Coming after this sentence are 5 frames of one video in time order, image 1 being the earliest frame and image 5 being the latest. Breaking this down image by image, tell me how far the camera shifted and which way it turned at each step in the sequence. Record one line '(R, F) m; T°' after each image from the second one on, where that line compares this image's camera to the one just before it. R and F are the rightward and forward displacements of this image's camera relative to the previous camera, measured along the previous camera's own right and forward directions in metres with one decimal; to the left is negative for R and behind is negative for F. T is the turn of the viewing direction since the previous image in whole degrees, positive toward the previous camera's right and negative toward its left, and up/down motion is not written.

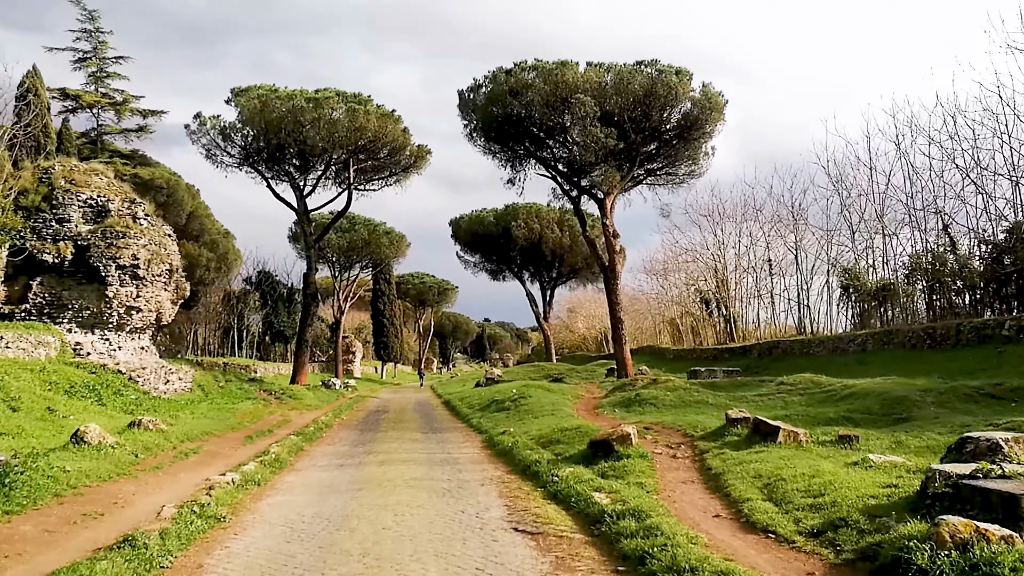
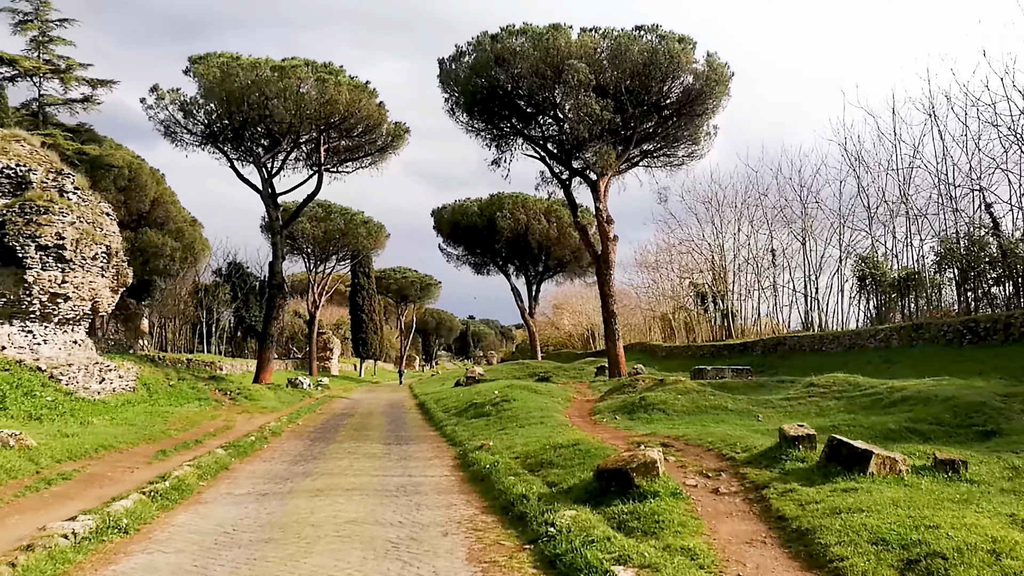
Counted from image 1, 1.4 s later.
(+0.1, +2.8) m; +1°
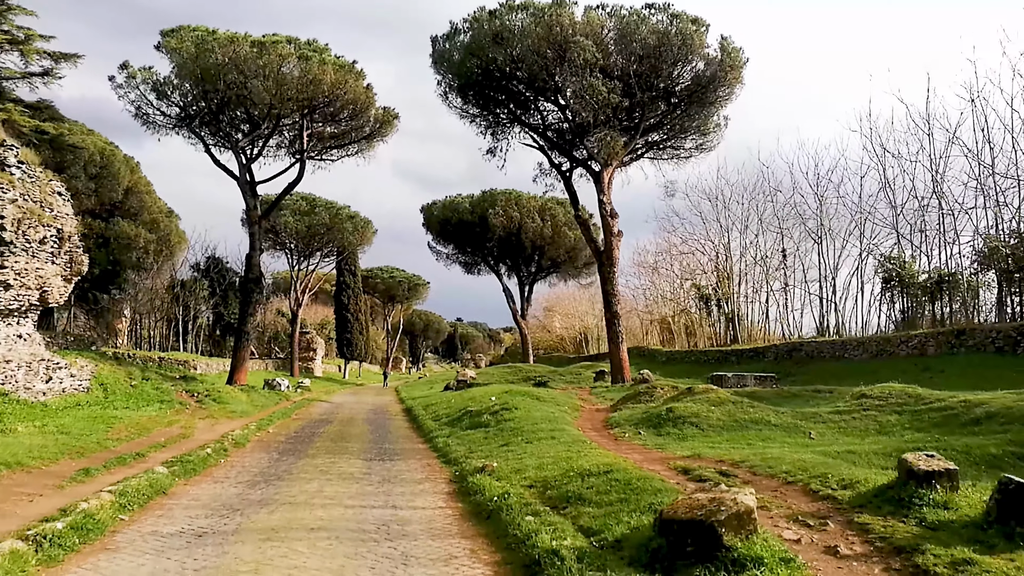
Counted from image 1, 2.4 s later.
(-0.3, +2.1) m; +1°
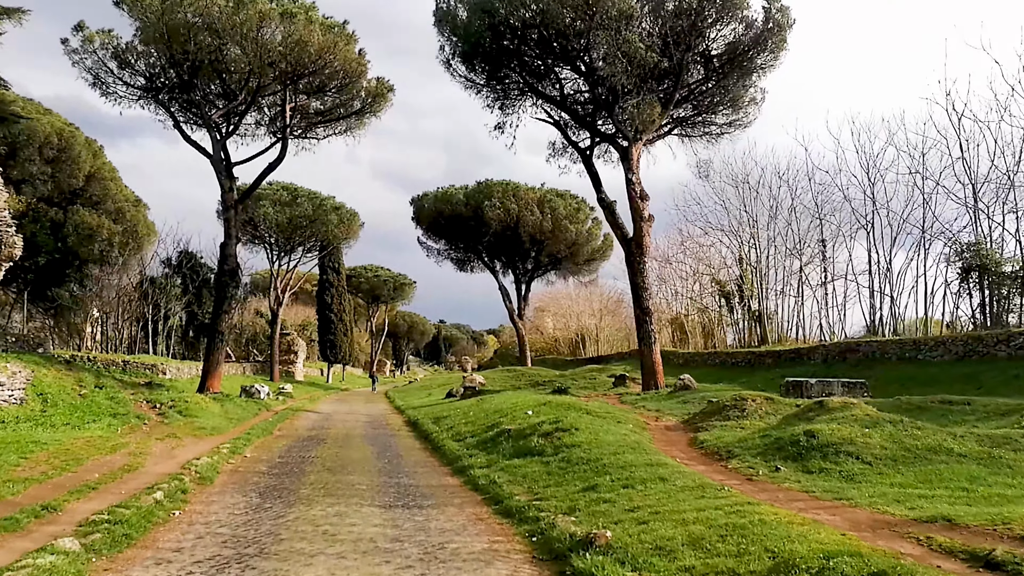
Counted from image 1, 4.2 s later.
(-1.2, +3.4) m; +2°
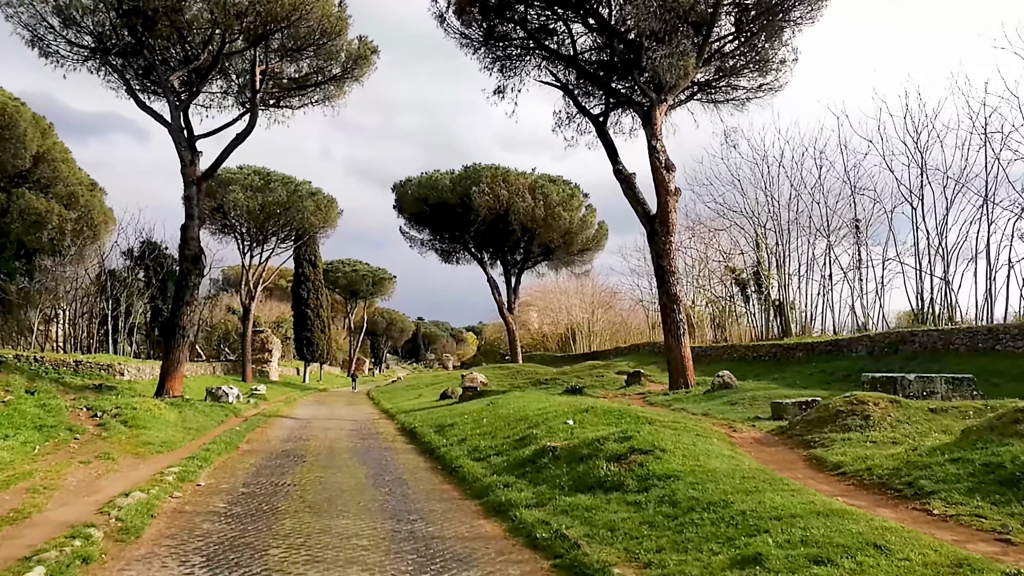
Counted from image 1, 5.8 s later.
(-0.9, +3.1) m; +2°
